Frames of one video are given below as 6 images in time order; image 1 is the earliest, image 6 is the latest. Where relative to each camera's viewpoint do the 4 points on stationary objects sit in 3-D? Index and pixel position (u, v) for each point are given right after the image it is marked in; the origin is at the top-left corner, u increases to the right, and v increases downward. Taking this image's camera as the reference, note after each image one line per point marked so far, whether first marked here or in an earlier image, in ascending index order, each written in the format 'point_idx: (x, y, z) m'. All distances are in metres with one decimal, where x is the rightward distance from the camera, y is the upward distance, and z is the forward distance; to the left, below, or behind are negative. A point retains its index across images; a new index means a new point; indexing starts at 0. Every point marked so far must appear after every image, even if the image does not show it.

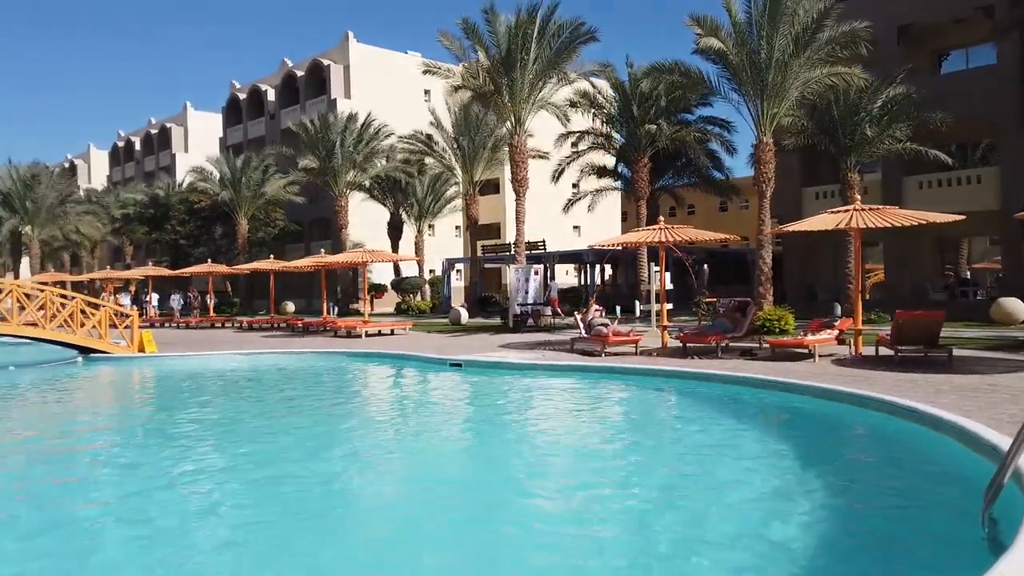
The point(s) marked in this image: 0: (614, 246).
0: (+2.4, +1.1, +19.4) m
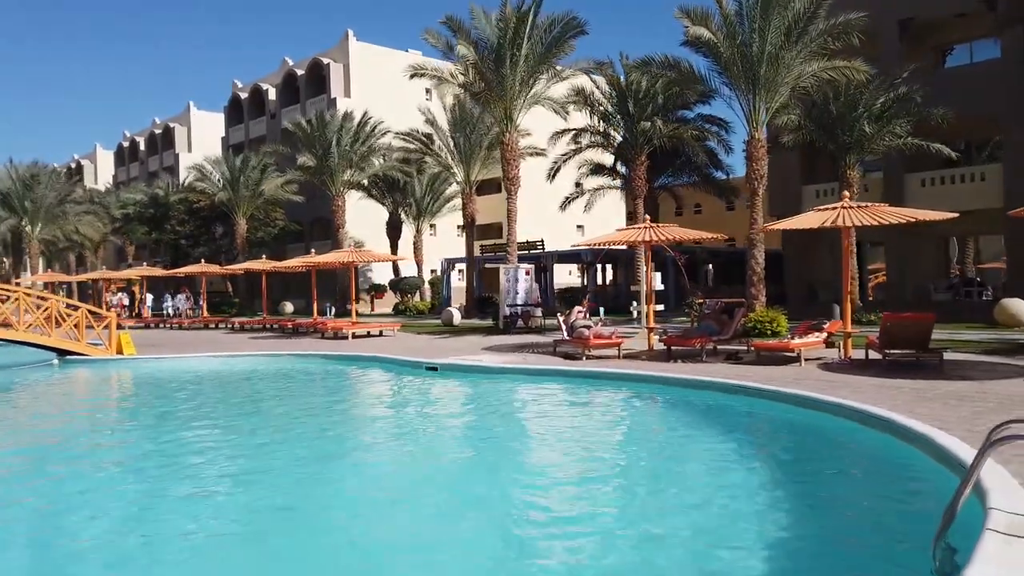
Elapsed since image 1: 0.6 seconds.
0: (+2.1, +1.1, +18.9) m
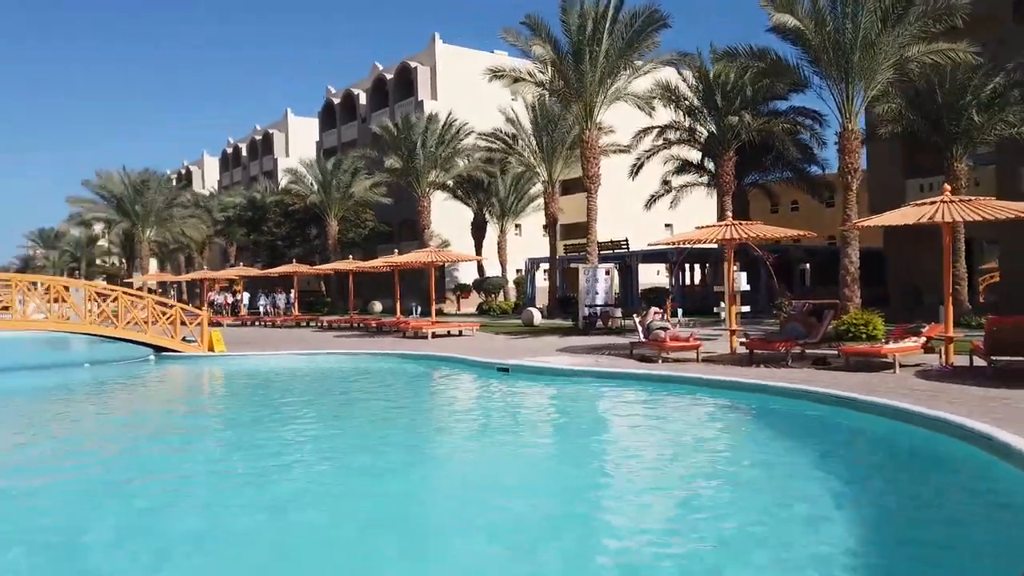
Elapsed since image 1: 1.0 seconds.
0: (+3.9, +1.1, +18.3) m
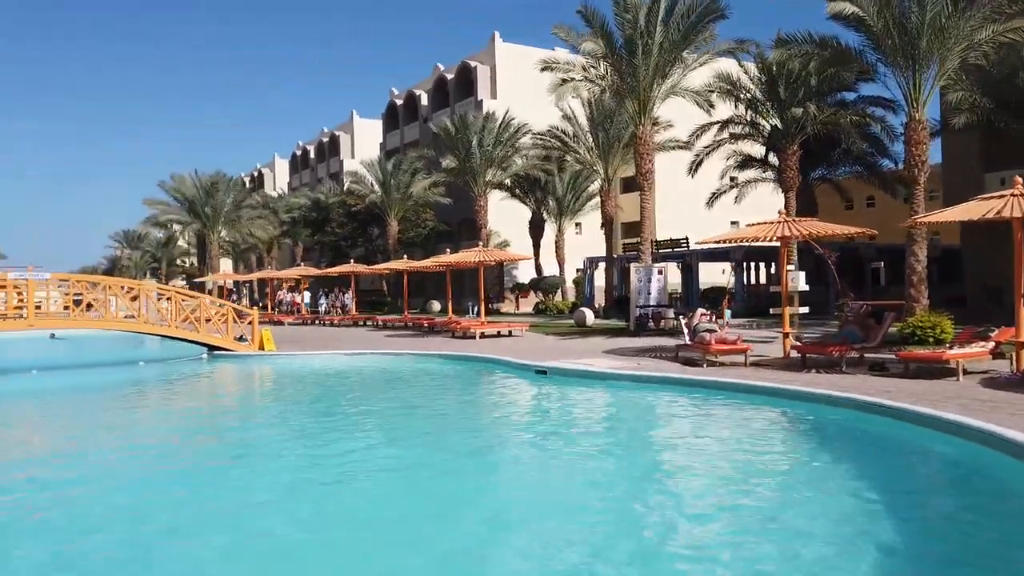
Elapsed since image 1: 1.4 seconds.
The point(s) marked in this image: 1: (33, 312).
0: (+4.9, +1.1, +17.5) m
1: (-12.2, -0.6, +19.7) m
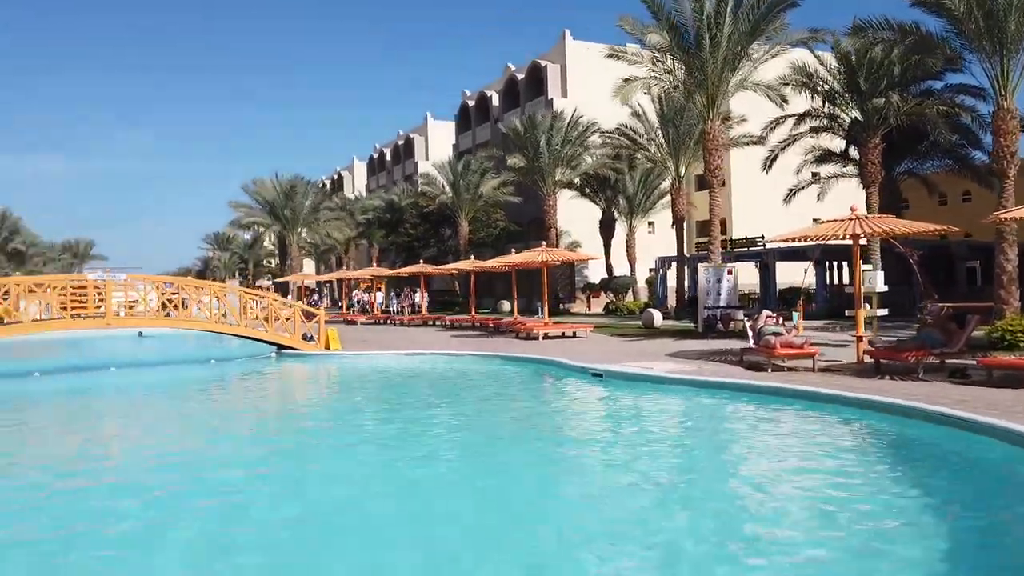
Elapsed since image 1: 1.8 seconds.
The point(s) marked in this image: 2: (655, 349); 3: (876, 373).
0: (+6.2, +1.1, +16.7) m
1: (-10.6, -0.6, +20.6) m
2: (+3.5, -1.5, +18.8) m
3: (+6.2, -1.4, +13.3) m
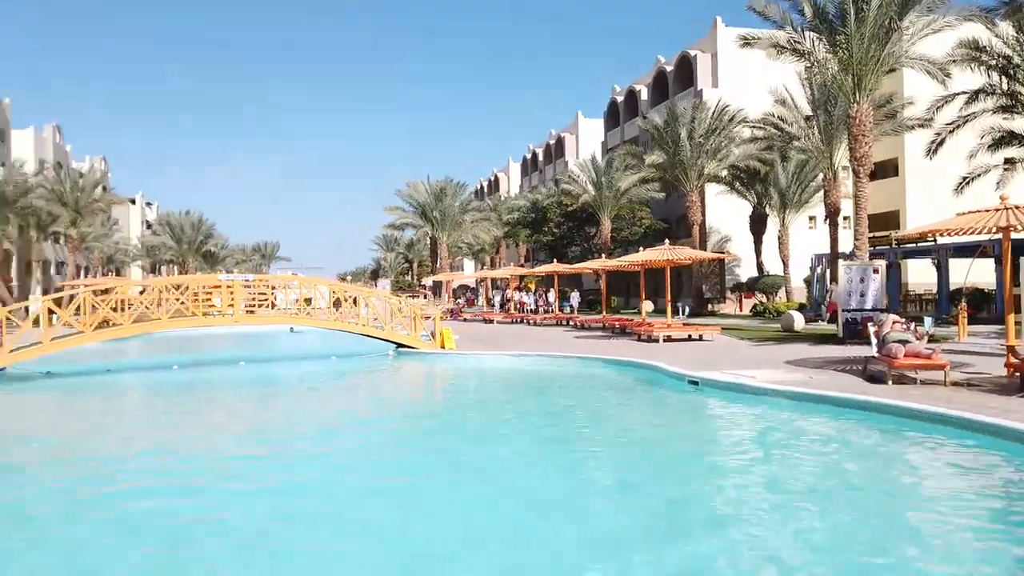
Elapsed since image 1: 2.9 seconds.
0: (+8.2, +1.0, +14.7) m
1: (-7.4, -0.6, +22.0) m
2: (+6.0, -1.5, +17.3) m
3: (+7.5, -1.5, +11.2) m
